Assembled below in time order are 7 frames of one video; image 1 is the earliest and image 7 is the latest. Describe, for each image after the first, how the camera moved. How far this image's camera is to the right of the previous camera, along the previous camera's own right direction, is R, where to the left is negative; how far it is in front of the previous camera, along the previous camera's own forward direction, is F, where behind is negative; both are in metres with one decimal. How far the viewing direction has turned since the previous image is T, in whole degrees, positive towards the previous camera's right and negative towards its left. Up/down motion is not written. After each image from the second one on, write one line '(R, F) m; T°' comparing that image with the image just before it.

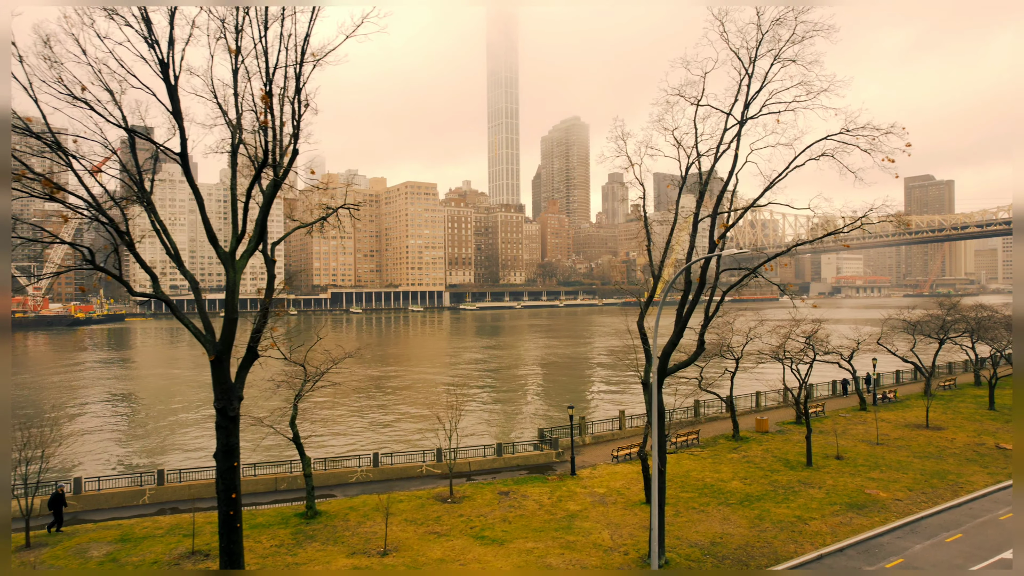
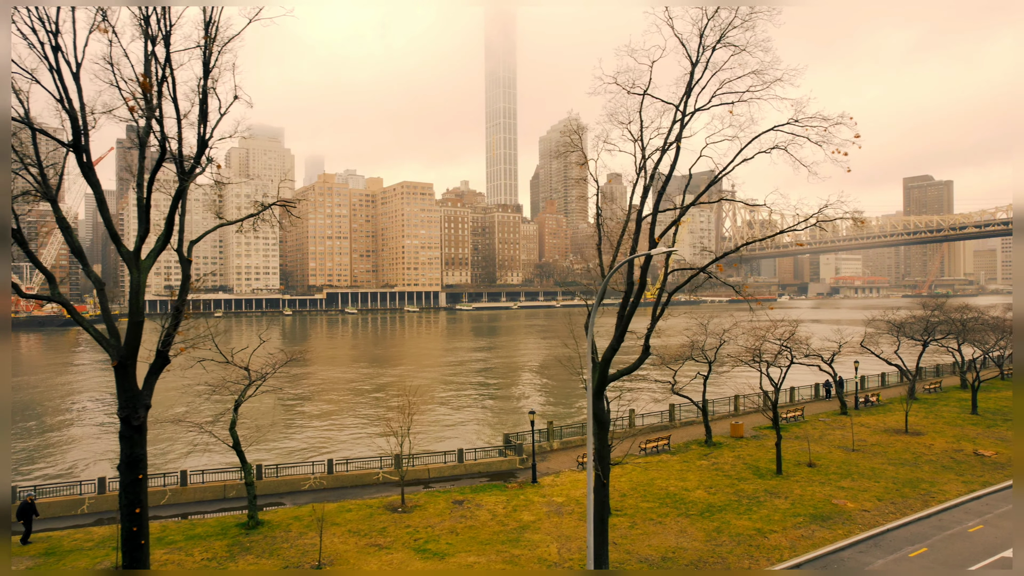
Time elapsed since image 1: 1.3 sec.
(+1.3, +0.6) m; 0°
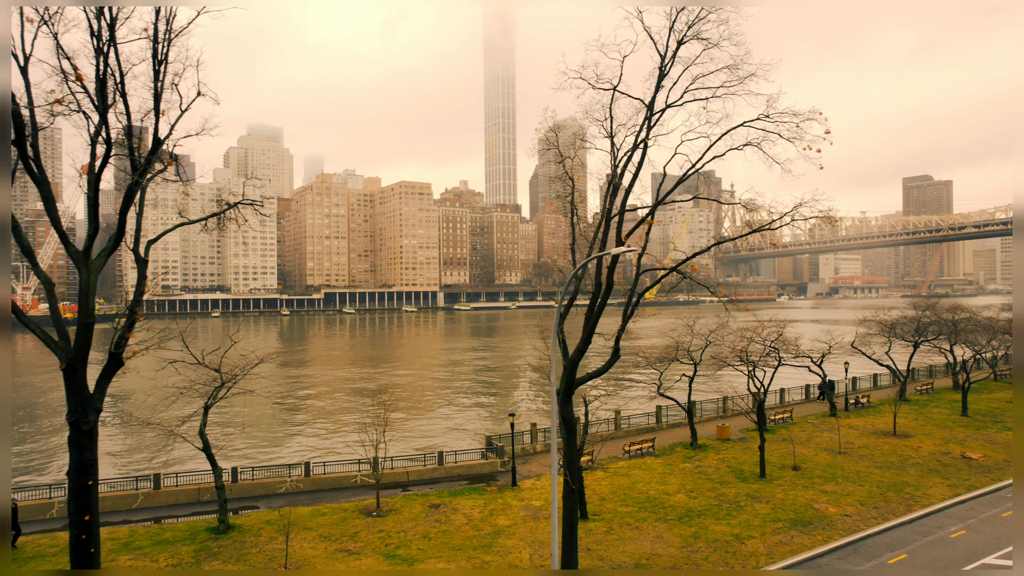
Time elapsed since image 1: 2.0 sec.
(+0.6, +0.3) m; 0°
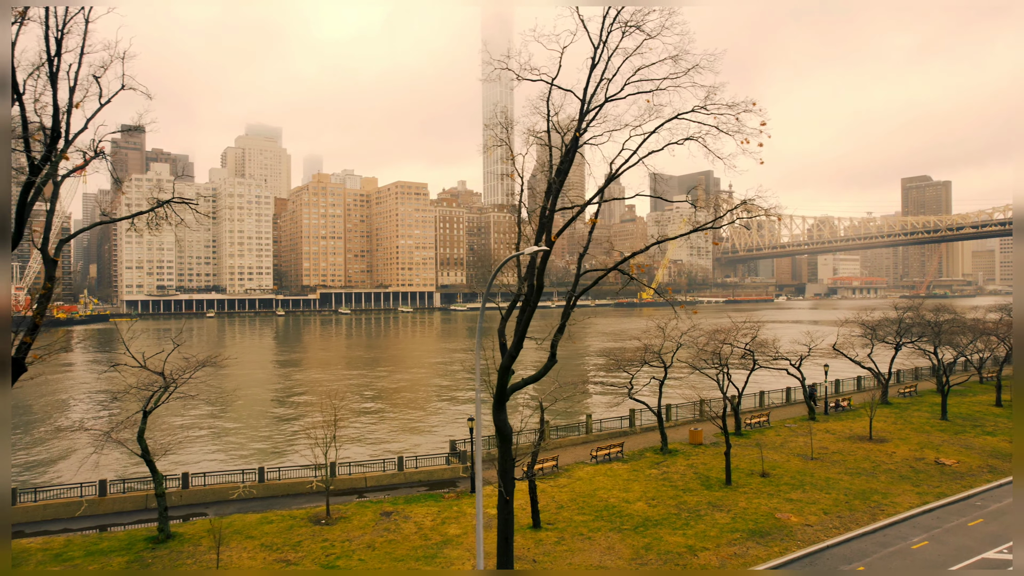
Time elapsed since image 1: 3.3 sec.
(+1.2, +0.5) m; 0°
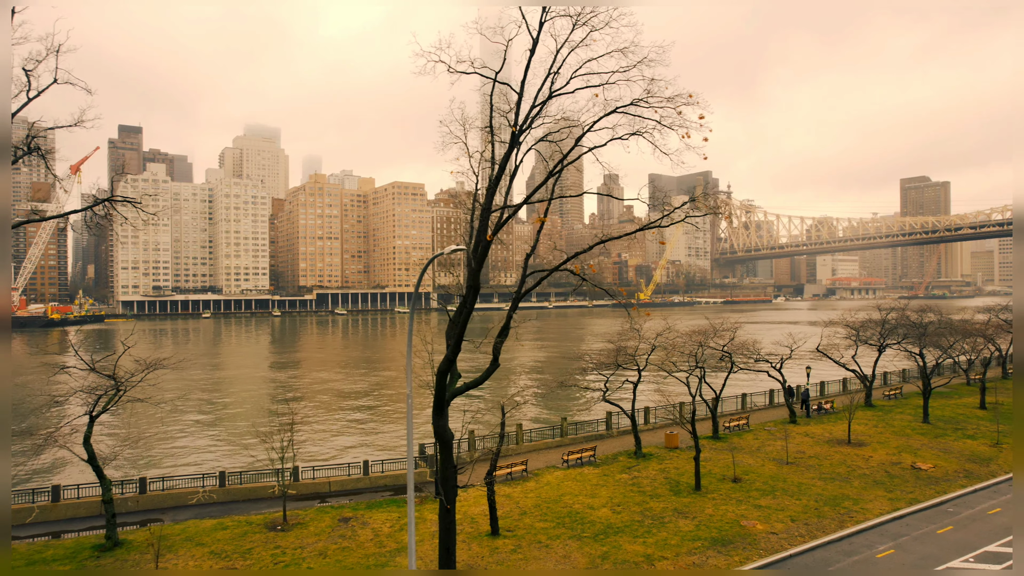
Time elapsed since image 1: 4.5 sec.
(+1.0, +0.4) m; 0°
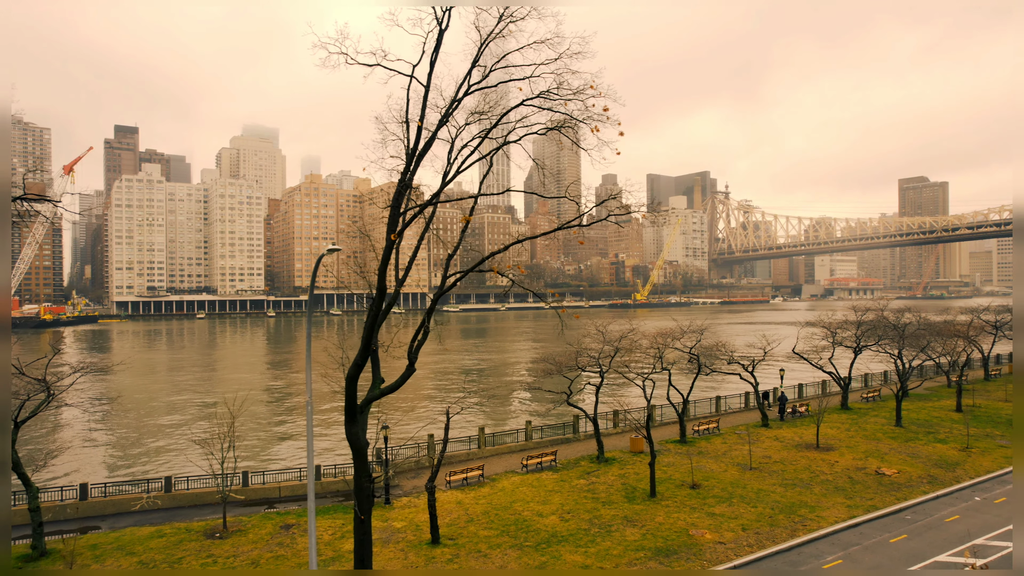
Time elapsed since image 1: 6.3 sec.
(+1.4, +0.4) m; 0°
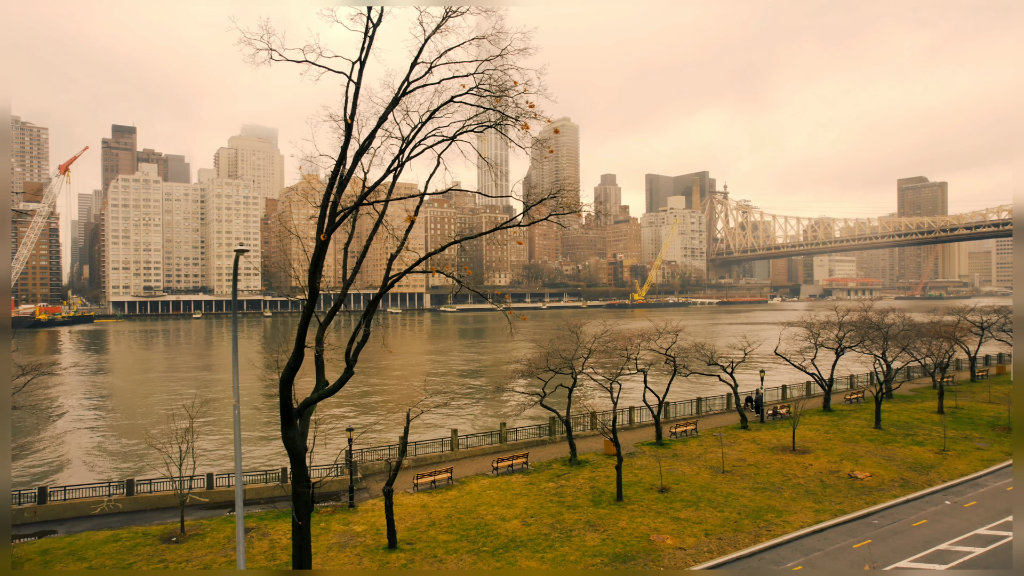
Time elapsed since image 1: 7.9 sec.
(+1.0, +0.2) m; 0°
